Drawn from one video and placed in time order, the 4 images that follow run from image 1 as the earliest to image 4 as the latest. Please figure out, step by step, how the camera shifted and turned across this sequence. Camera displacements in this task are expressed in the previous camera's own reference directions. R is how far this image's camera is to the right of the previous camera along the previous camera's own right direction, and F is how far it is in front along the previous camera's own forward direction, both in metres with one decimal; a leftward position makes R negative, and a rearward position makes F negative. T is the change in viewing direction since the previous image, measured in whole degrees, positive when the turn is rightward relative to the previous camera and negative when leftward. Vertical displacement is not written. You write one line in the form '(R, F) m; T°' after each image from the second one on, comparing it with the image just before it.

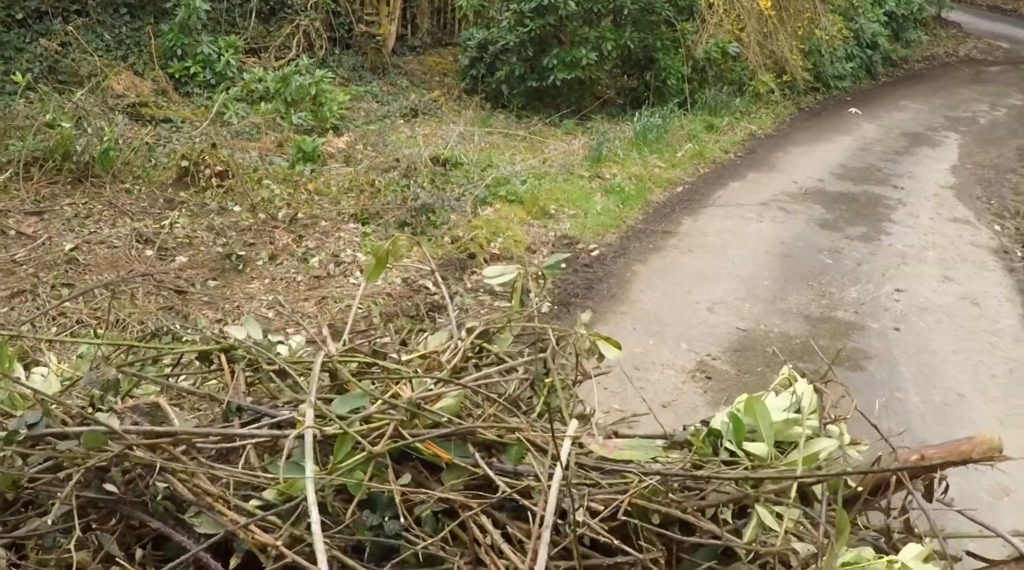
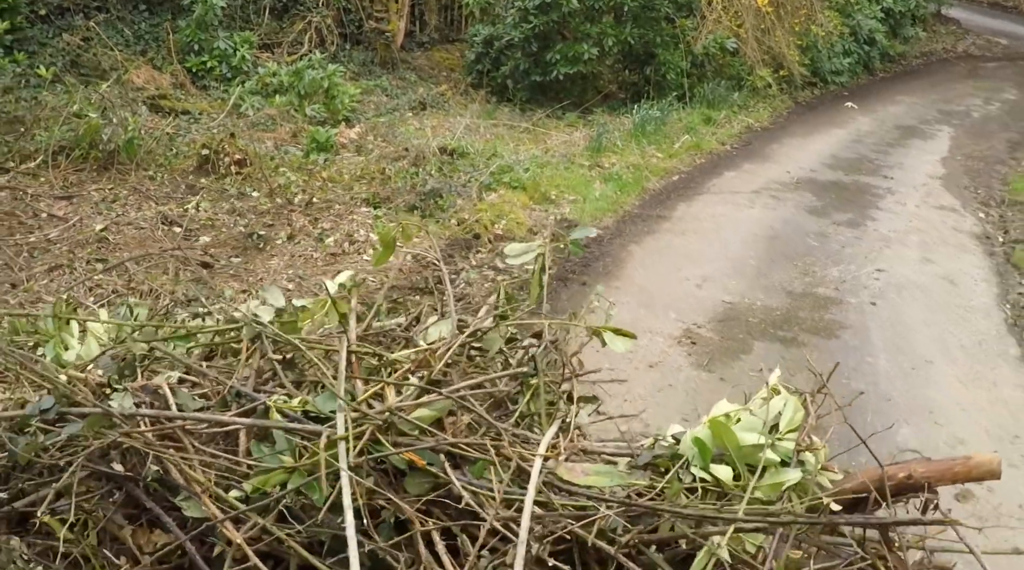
(0.0, -0.4) m; 0°
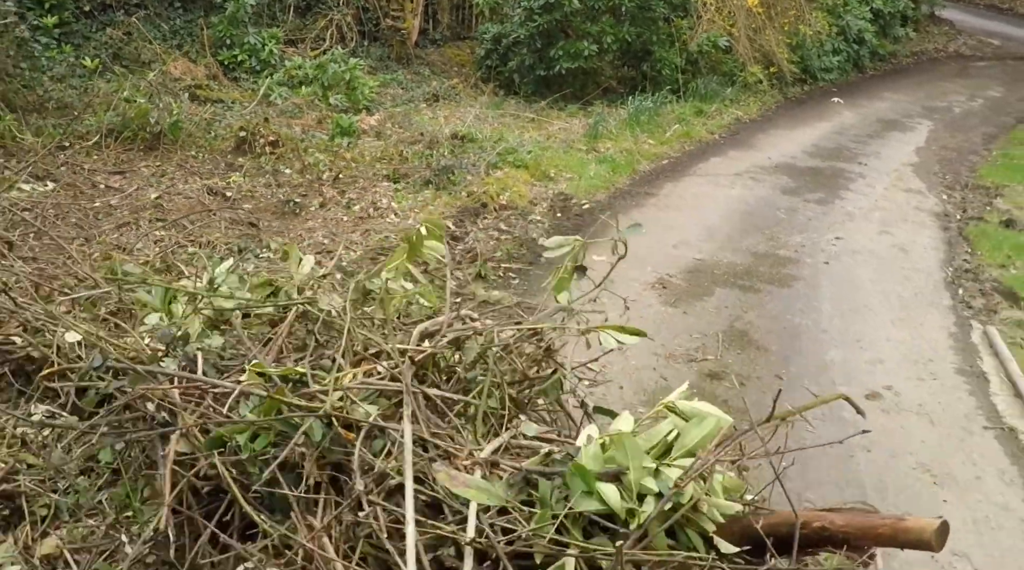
(0.0, -0.8) m; -1°
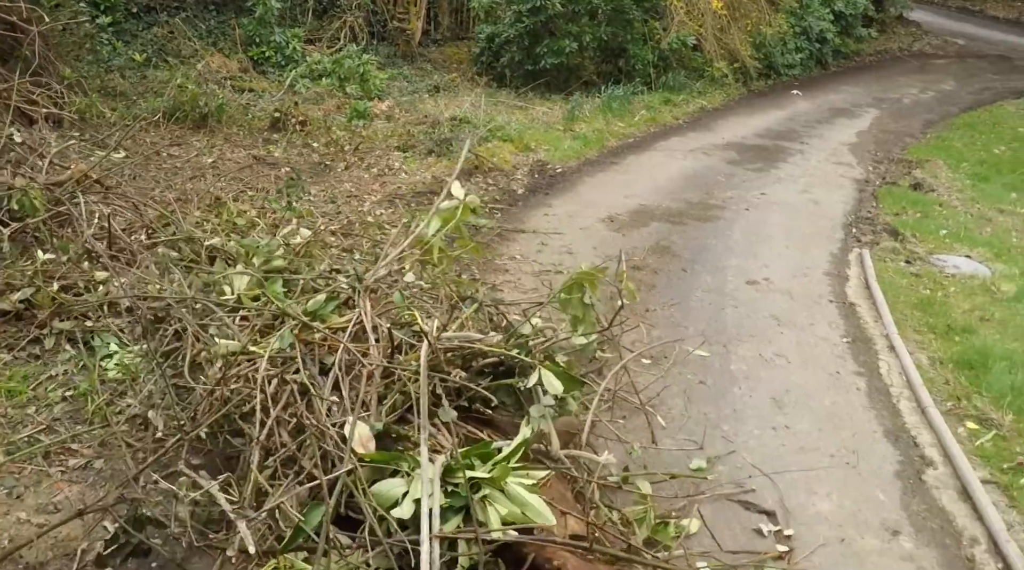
(+0.1, -1.5) m; 0°
